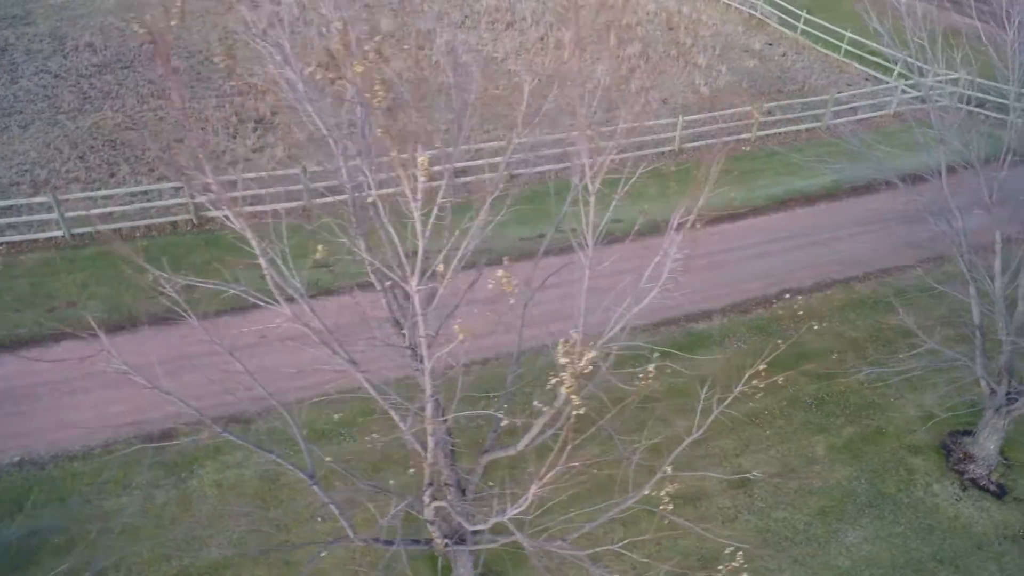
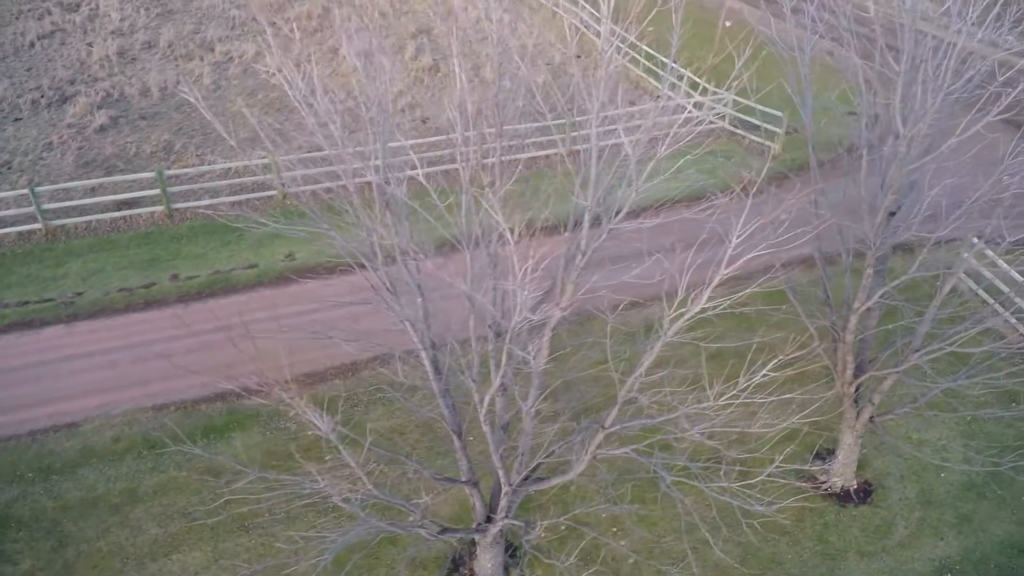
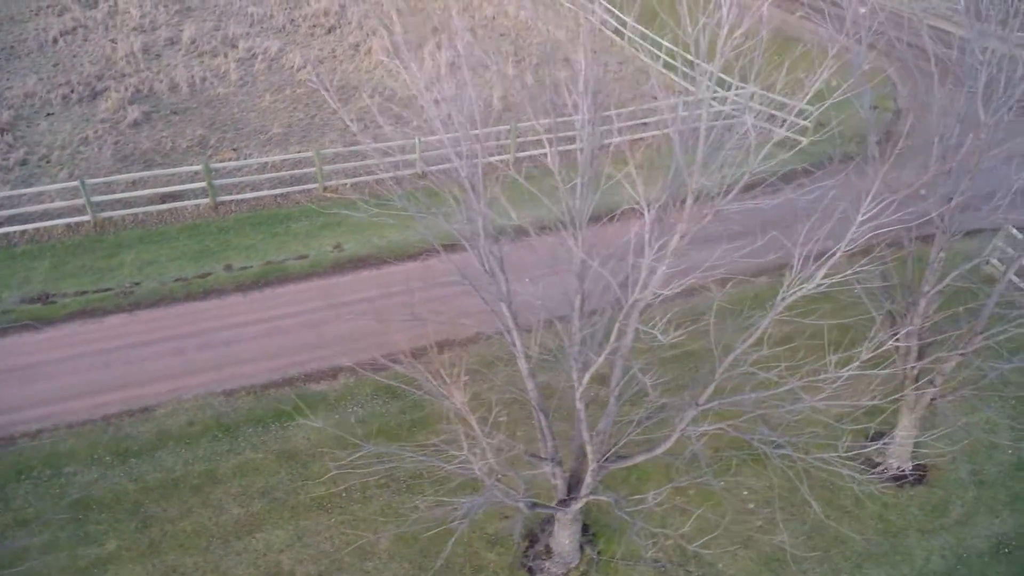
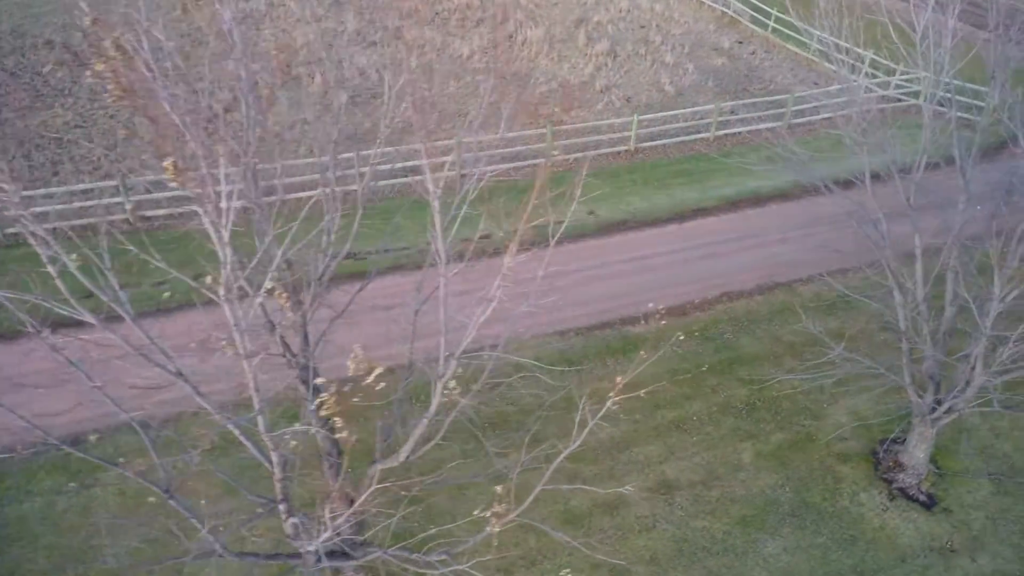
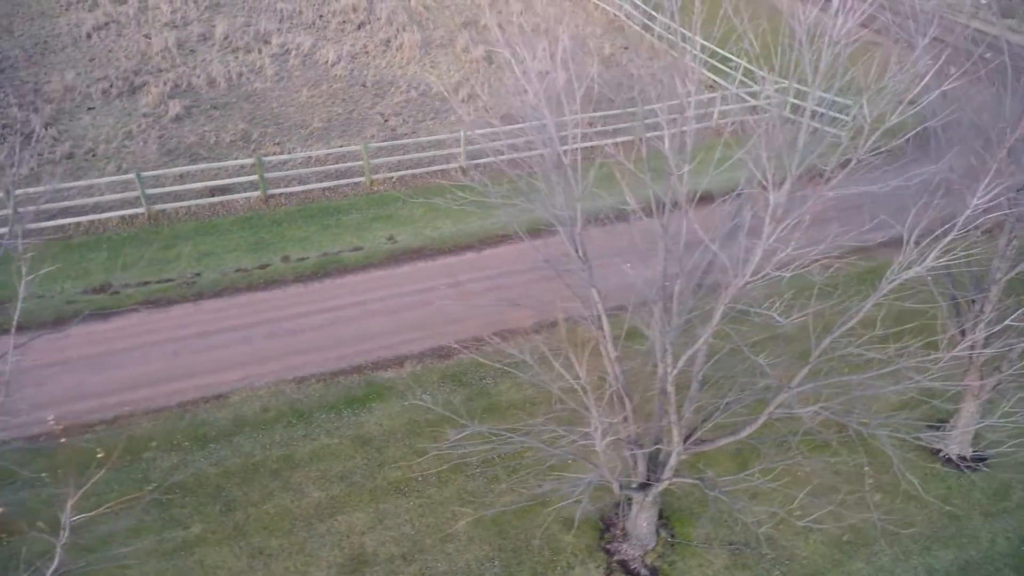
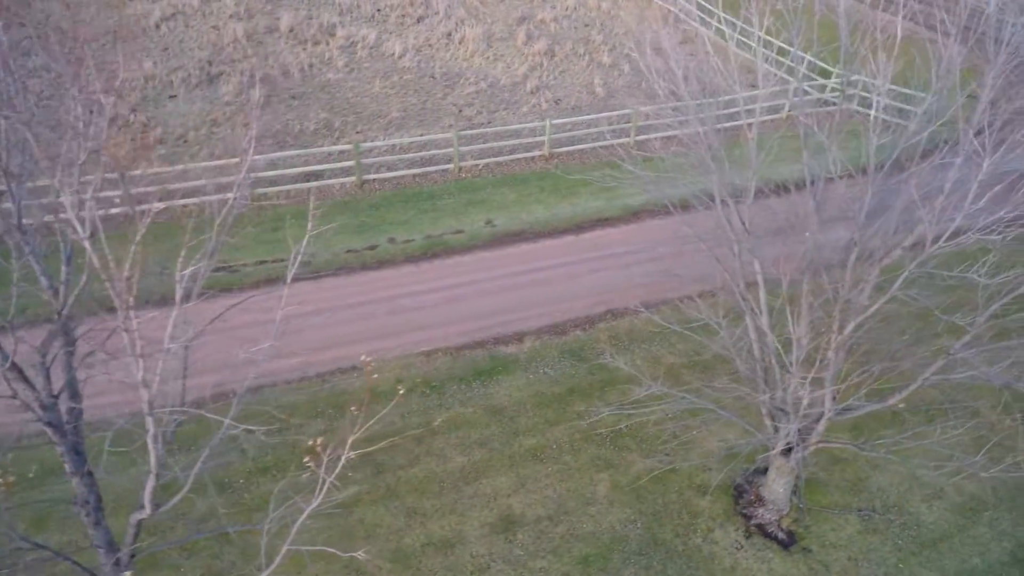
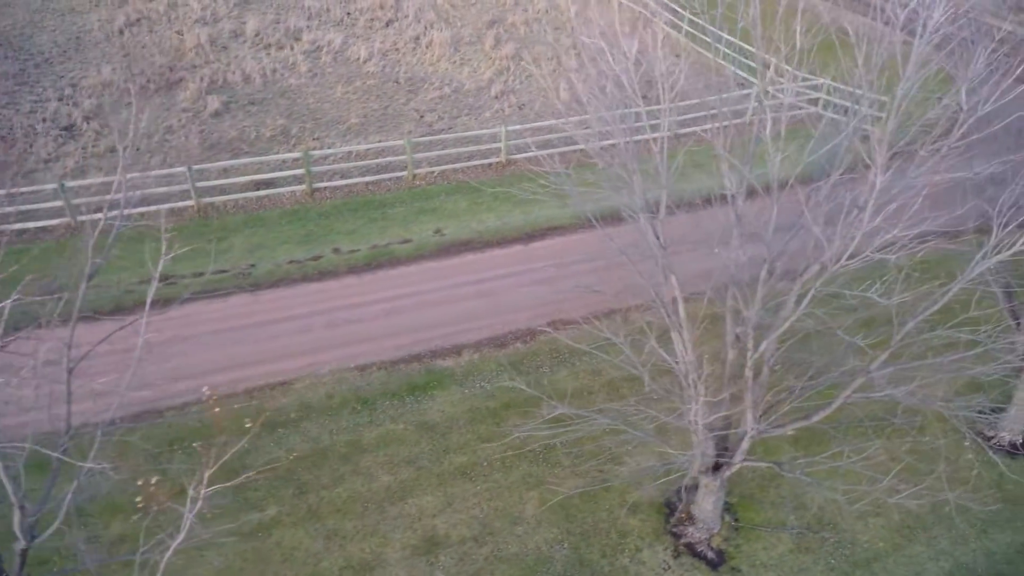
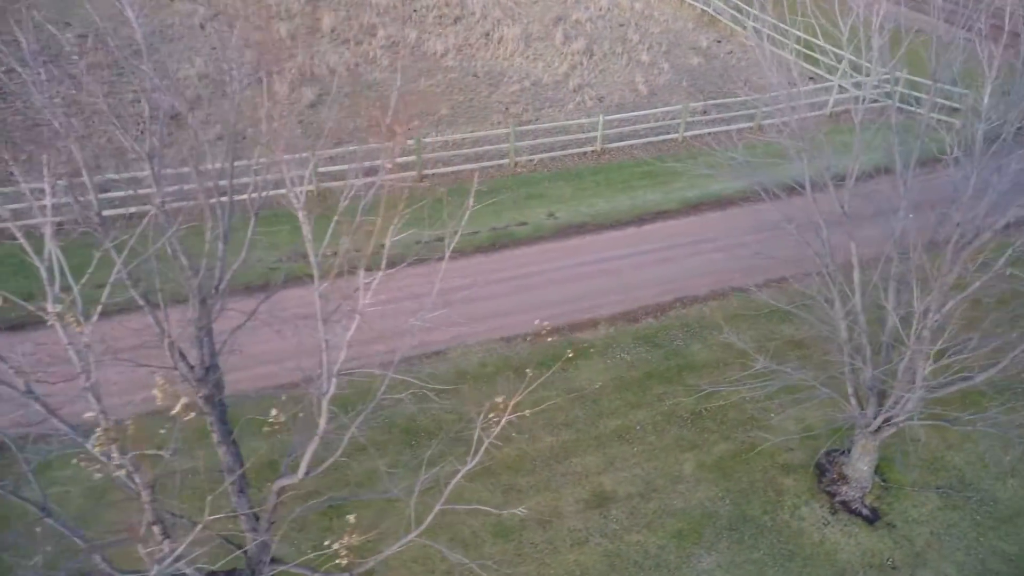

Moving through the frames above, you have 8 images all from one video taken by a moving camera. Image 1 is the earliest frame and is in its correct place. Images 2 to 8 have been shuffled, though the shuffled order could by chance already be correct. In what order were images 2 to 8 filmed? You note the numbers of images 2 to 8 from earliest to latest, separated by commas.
4, 8, 6, 7, 5, 3, 2
